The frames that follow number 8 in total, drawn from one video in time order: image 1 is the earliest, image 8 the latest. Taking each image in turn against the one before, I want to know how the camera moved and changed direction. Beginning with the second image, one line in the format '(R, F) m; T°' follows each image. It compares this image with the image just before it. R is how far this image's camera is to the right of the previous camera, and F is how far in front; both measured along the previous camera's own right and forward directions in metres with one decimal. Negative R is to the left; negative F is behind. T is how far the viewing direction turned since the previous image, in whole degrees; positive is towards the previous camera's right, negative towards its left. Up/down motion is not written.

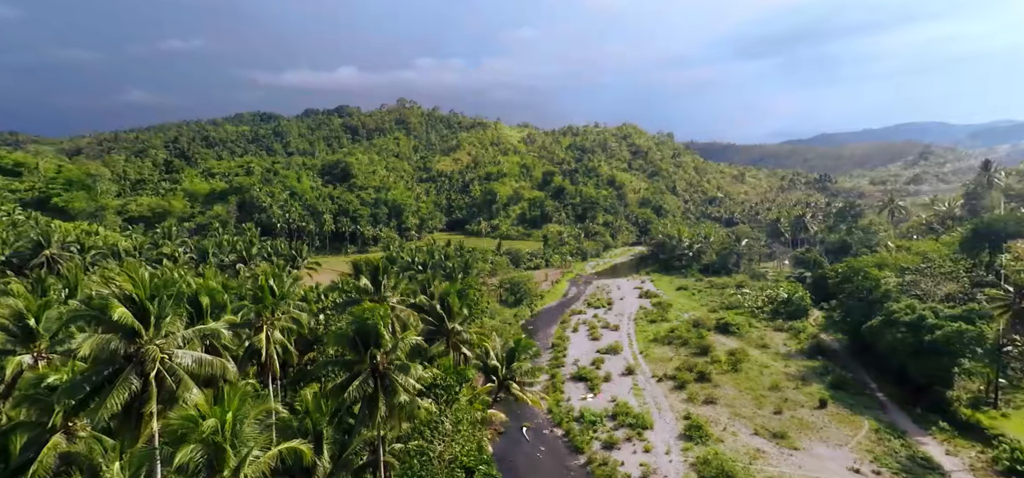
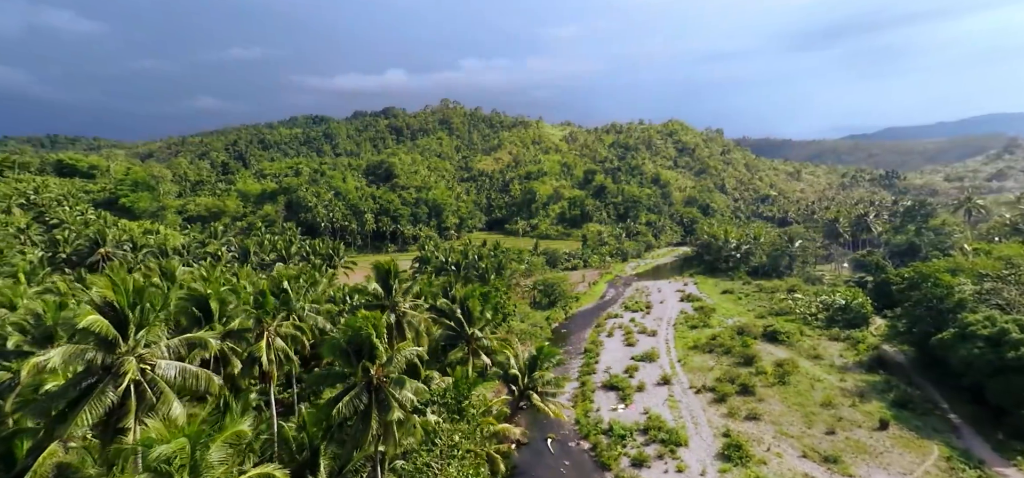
(+2.1, +2.6) m; -5°
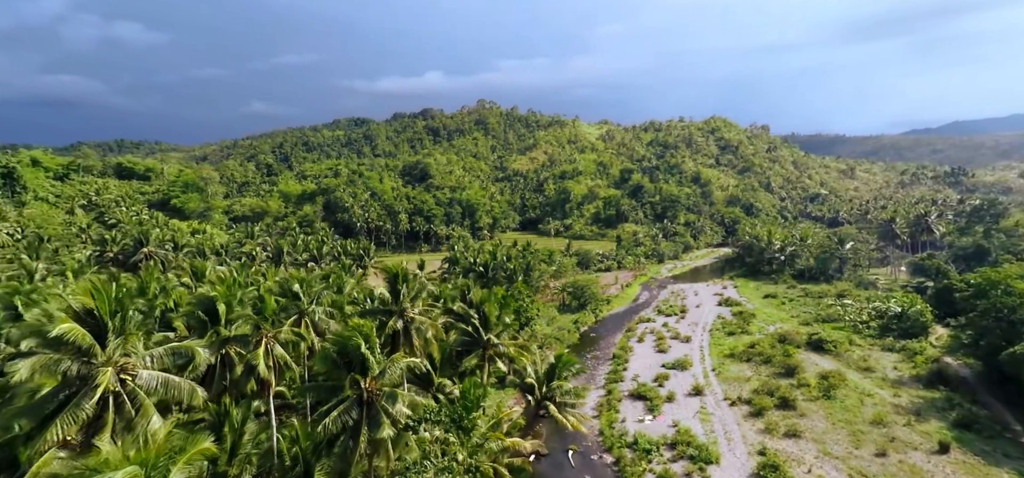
(+1.8, +2.3) m; -4°
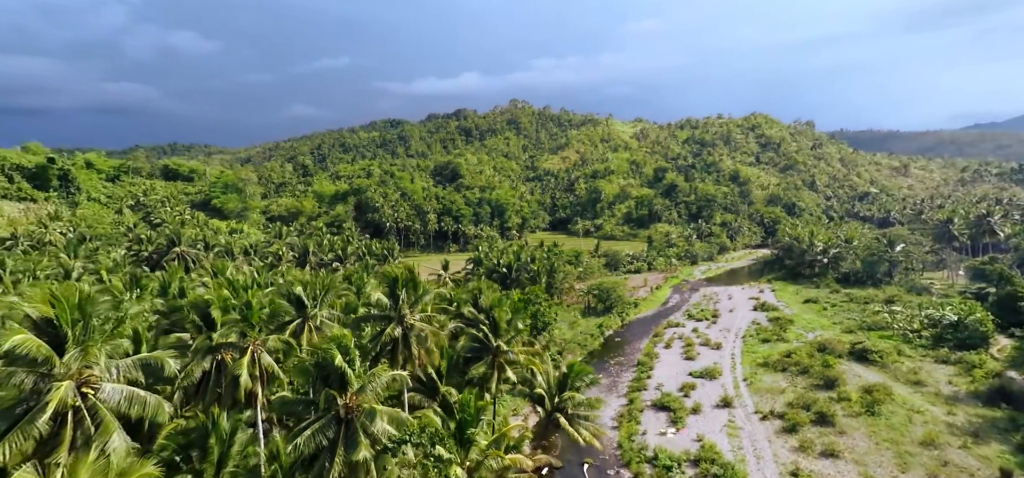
(+1.8, +2.2) m; -4°
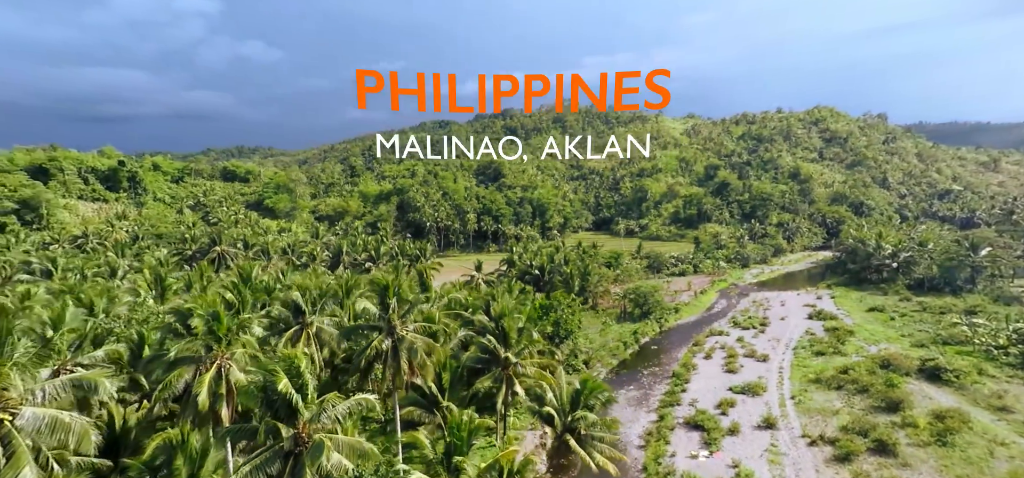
(+2.6, +3.2) m; -6°
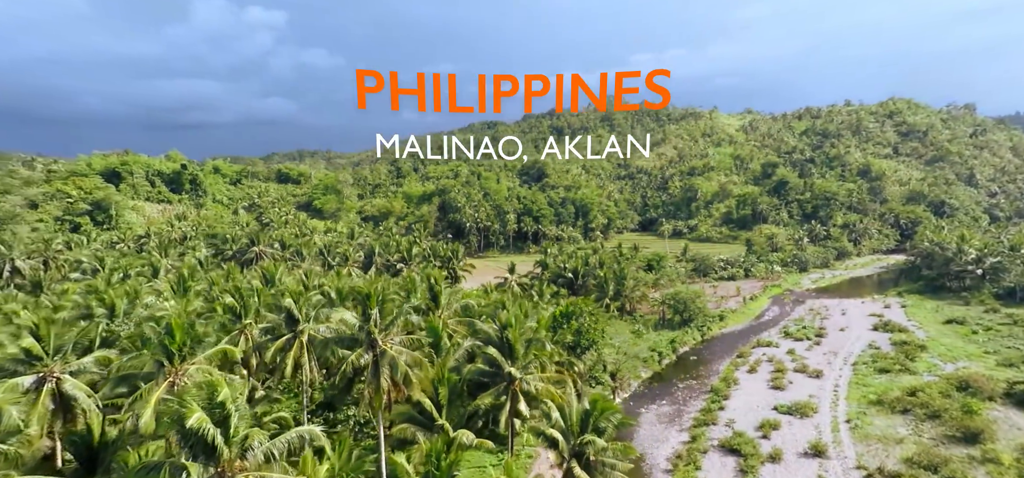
(+2.6, +3.2) m; -6°
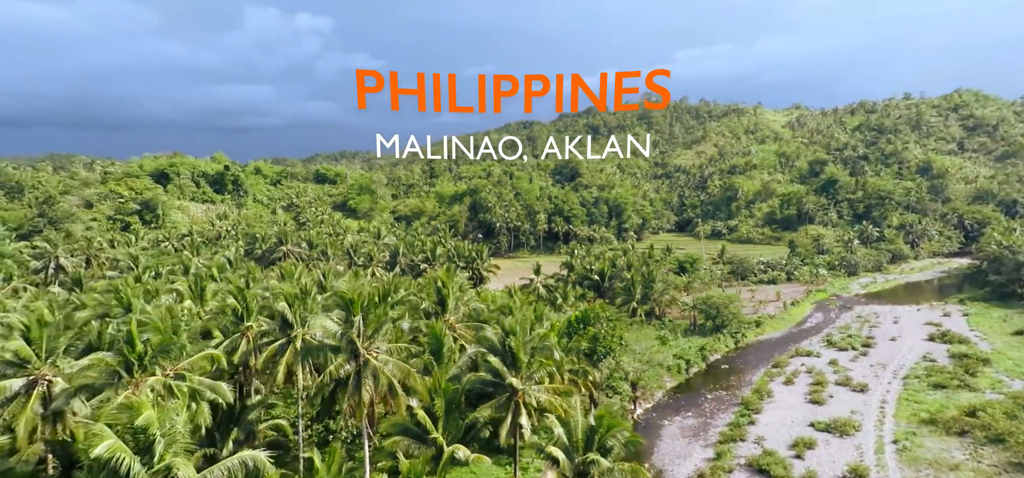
(+1.9, +2.2) m; -4°
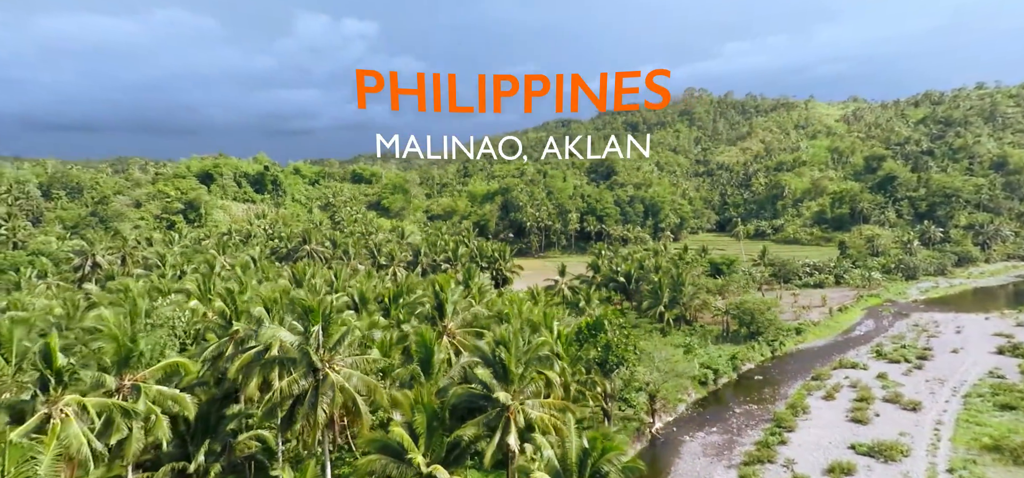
(+2.4, +2.6) m; -5°
